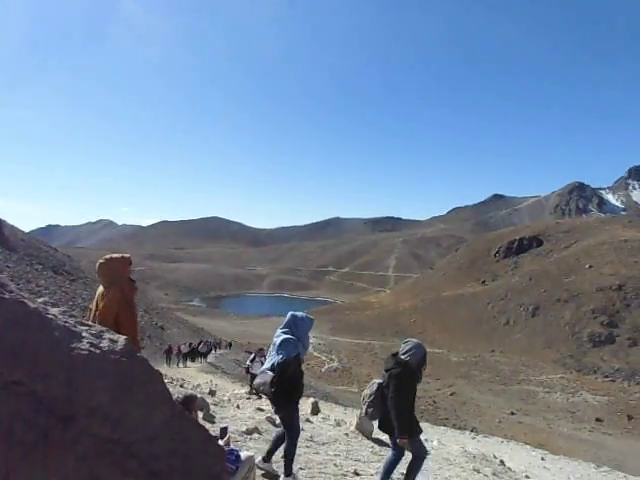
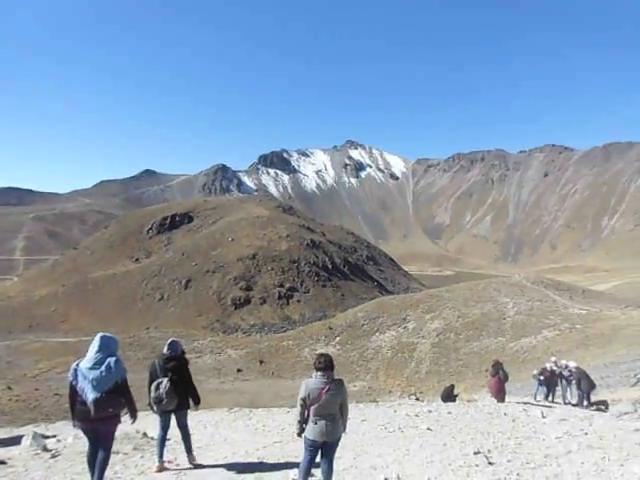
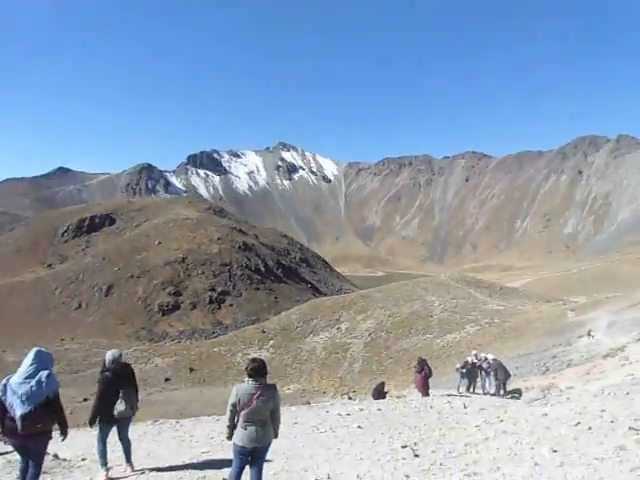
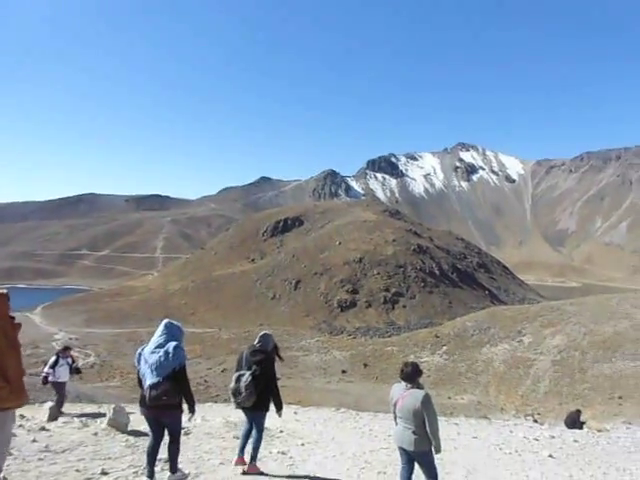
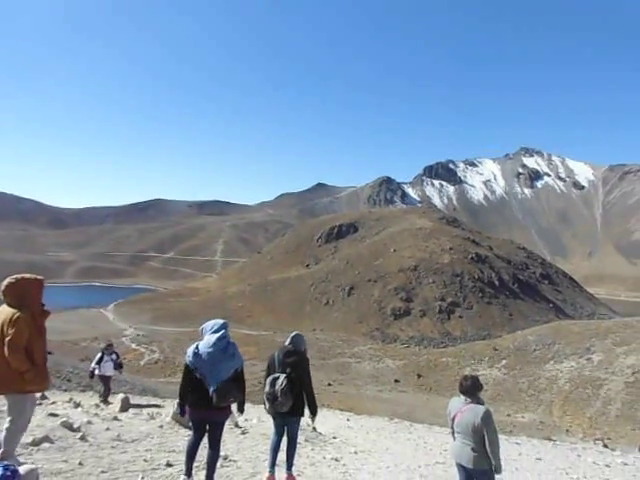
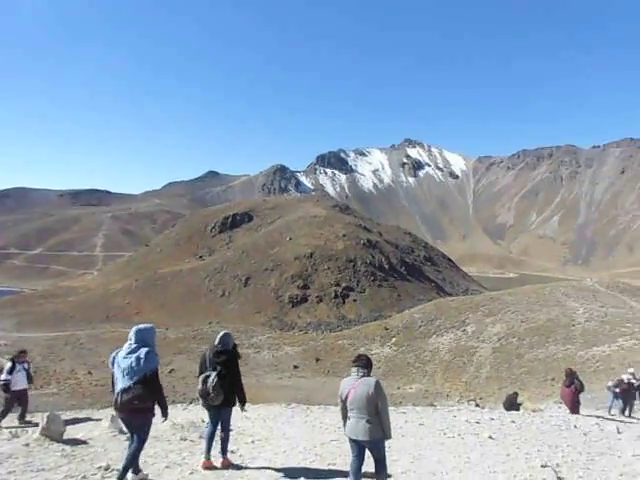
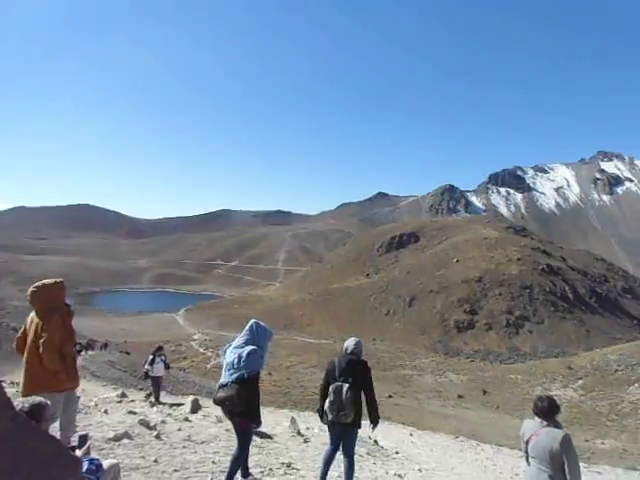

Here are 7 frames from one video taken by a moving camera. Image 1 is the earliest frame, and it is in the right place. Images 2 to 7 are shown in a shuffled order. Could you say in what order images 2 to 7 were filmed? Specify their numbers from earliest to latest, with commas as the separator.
7, 5, 4, 6, 2, 3
